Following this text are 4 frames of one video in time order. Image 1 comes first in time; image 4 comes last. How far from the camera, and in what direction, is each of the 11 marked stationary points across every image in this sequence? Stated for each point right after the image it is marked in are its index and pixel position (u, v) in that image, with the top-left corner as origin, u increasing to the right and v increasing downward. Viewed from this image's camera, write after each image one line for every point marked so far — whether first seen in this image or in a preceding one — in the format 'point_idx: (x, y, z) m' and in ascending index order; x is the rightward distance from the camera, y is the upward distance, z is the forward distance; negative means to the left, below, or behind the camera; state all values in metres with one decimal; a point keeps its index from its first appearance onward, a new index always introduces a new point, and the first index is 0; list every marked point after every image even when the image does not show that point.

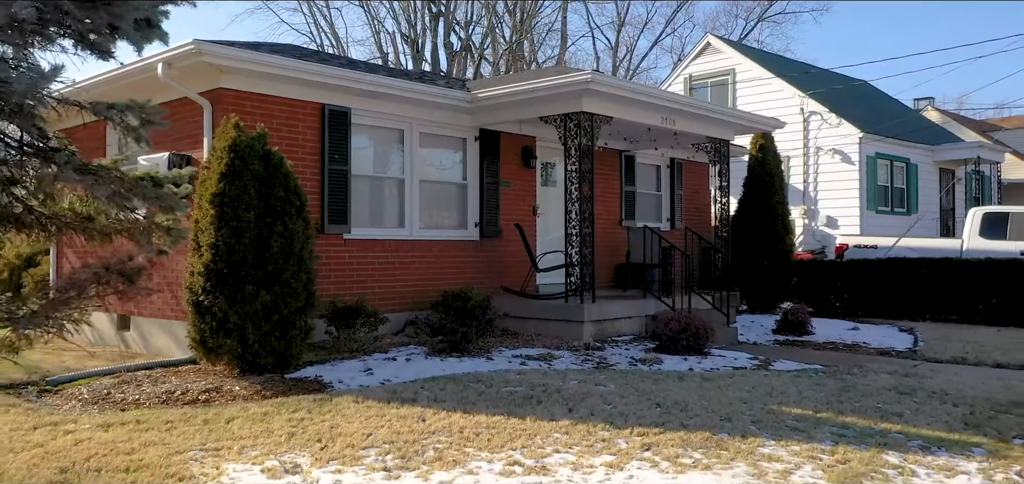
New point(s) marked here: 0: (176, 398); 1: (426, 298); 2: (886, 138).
0: (-2.8, -1.3, +6.7) m
1: (-1.1, -0.7, +10.2) m
2: (+8.9, +2.5, +18.8) m
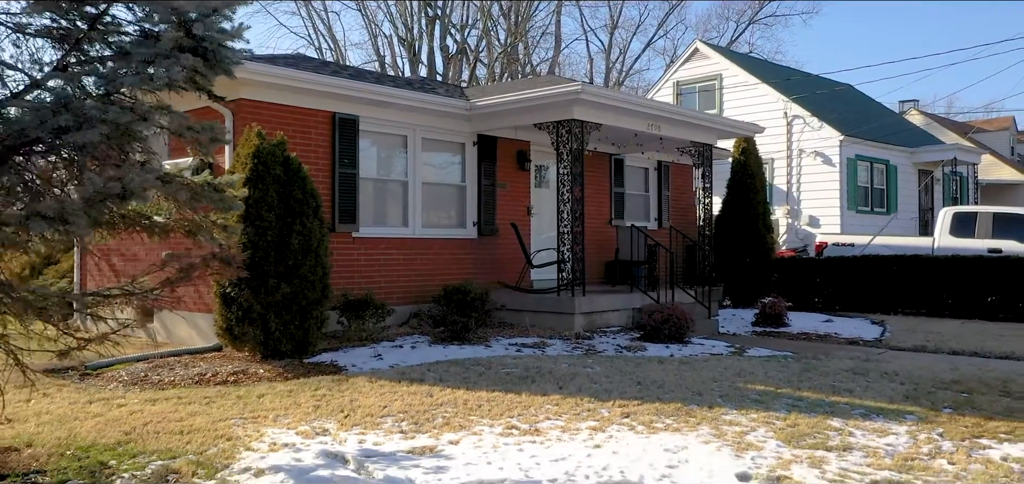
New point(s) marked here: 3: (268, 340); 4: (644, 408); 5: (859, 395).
0: (-2.9, -1.3, +7.5) m
1: (-1.2, -0.7, +11.0) m
2: (+8.8, +2.5, +19.7) m
3: (-2.5, -1.0, +8.2) m
4: (+1.0, -1.2, +6.0) m
5: (+2.9, -1.3, +6.6) m
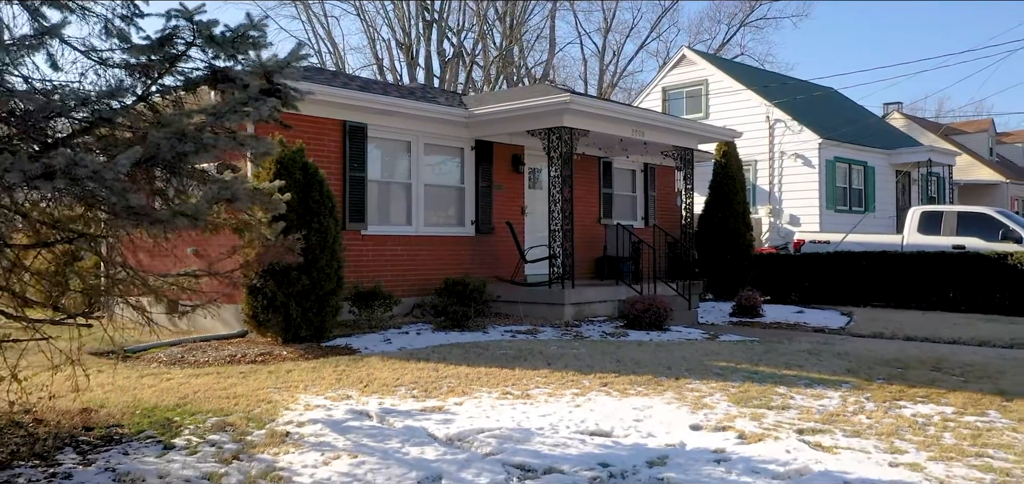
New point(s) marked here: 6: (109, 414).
0: (-2.9, -1.2, +8.5) m
1: (-1.2, -0.7, +12.0) m
2: (+8.6, +2.6, +20.7) m
3: (-2.6, -1.0, +9.1) m
4: (+0.9, -1.2, +7.0) m
5: (+2.8, -1.2, +7.6) m
6: (-2.9, -1.3, +5.8) m
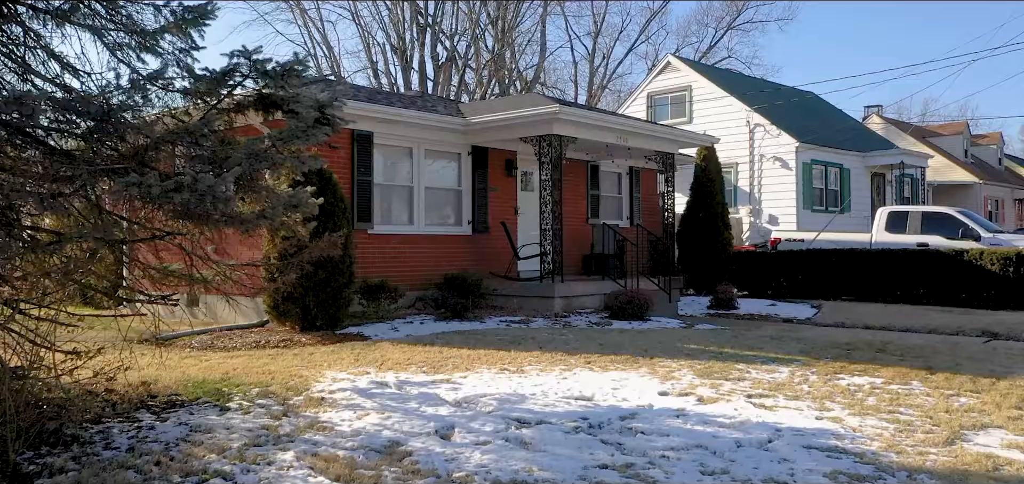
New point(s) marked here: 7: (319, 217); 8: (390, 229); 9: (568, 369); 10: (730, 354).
0: (-3.0, -1.2, +9.5) m
1: (-1.3, -0.6, +13.0) m
2: (+8.4, +2.6, +21.9) m
3: (-2.6, -0.9, +10.2) m
4: (+0.9, -1.2, +8.1) m
5: (+2.8, -1.2, +8.7) m
6: (-3.0, -1.2, +6.8) m
7: (-2.5, +0.3, +10.1) m
8: (-1.9, +0.2, +12.4) m
9: (+0.5, -1.2, +7.5) m
10: (+2.3, -1.2, +8.4) m
